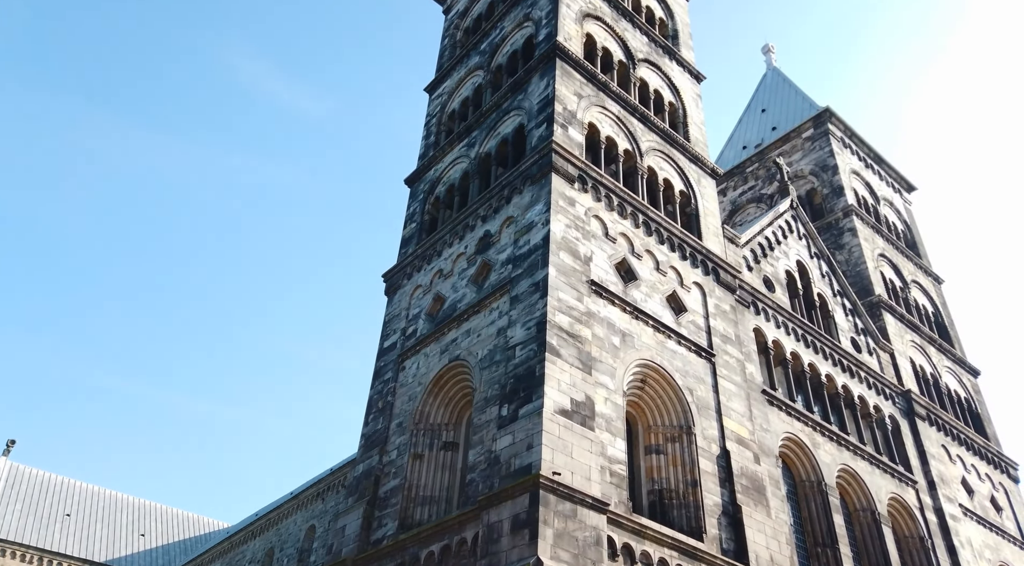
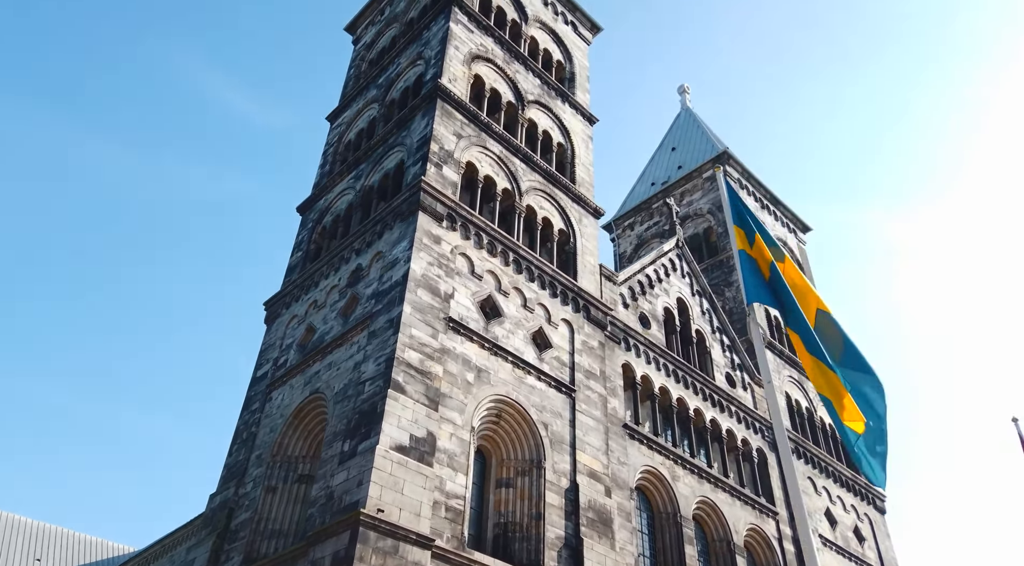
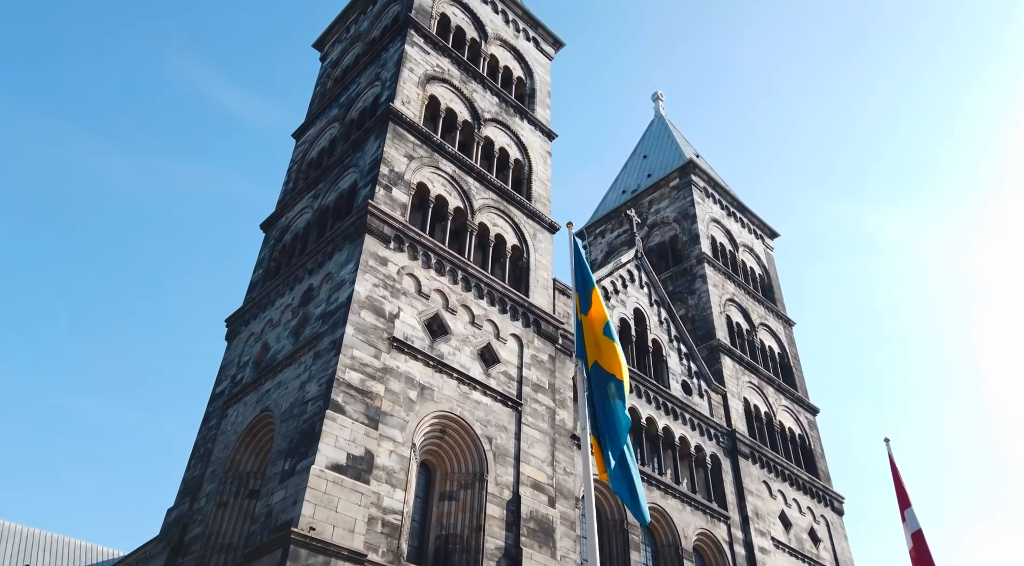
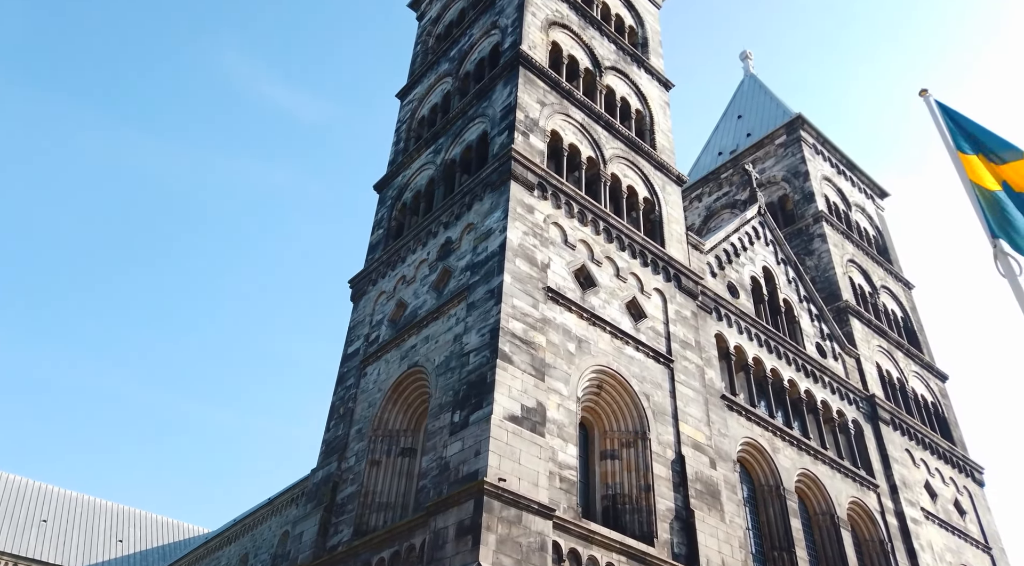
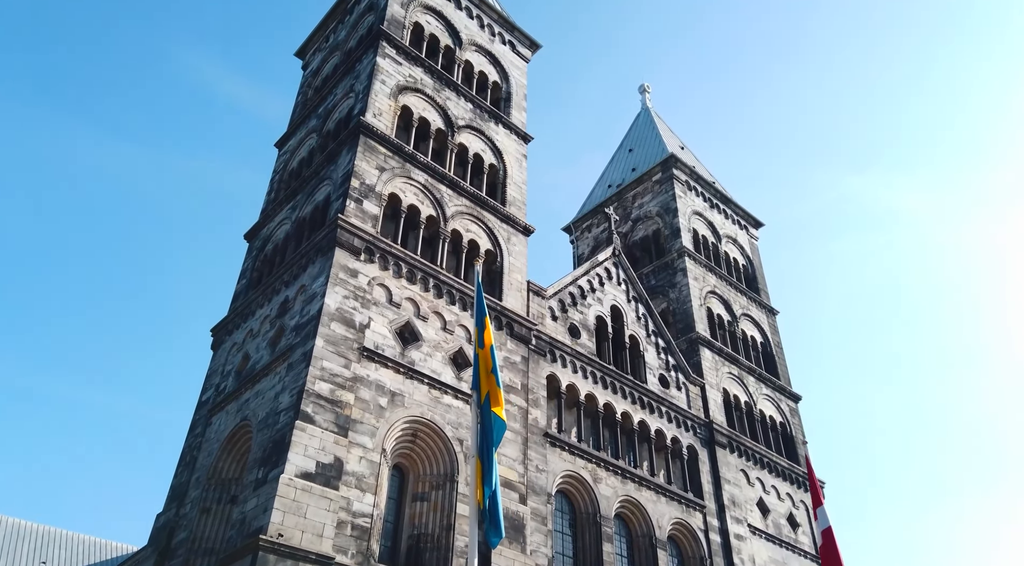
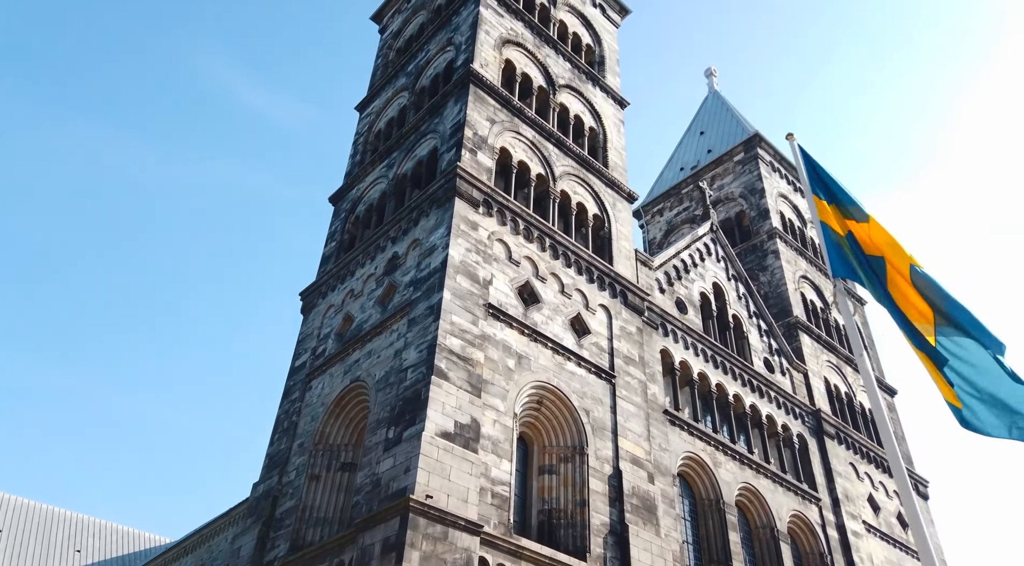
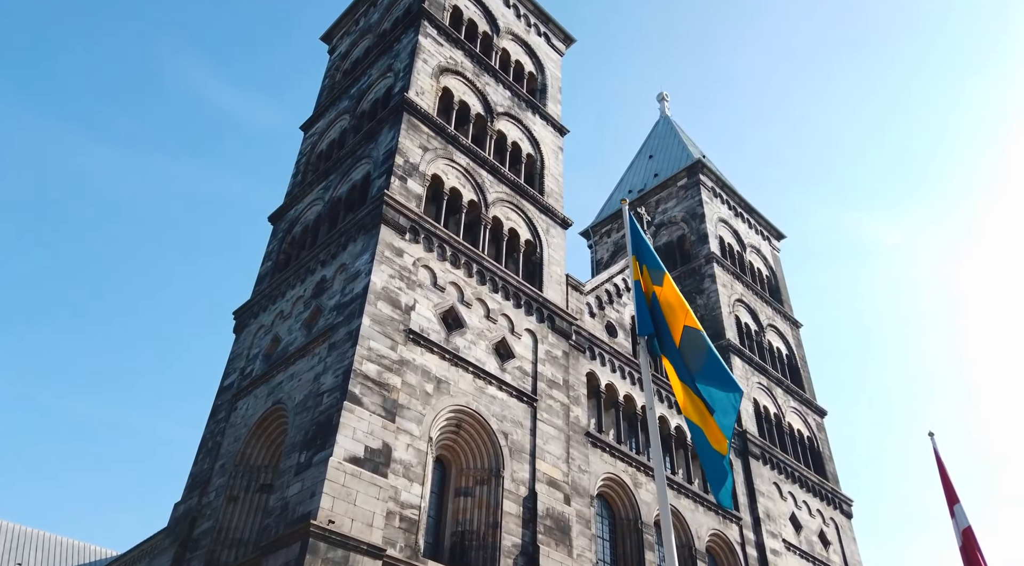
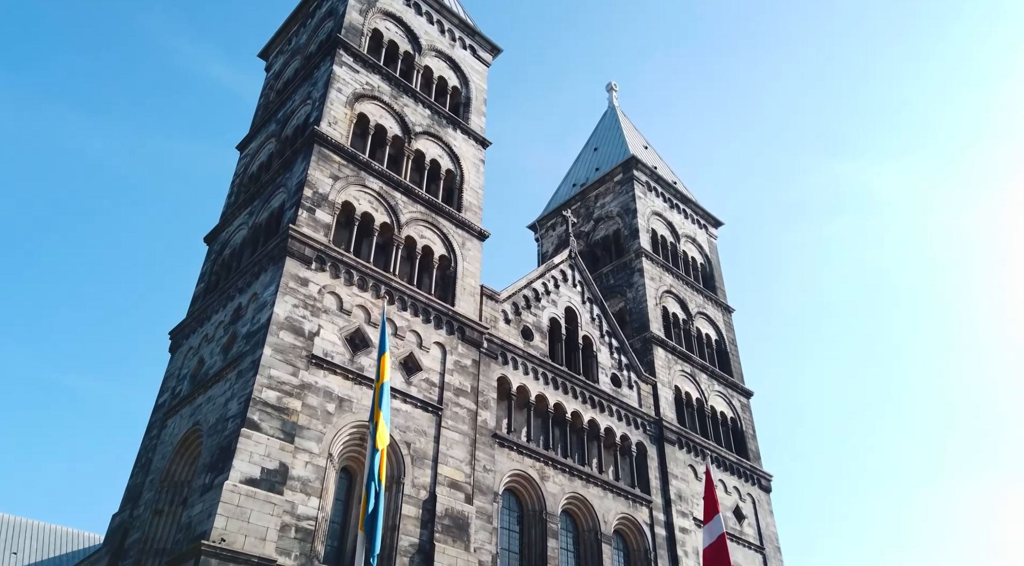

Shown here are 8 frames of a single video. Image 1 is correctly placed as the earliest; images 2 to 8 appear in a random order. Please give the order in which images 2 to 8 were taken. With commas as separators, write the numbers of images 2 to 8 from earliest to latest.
4, 6, 2, 7, 3, 5, 8
